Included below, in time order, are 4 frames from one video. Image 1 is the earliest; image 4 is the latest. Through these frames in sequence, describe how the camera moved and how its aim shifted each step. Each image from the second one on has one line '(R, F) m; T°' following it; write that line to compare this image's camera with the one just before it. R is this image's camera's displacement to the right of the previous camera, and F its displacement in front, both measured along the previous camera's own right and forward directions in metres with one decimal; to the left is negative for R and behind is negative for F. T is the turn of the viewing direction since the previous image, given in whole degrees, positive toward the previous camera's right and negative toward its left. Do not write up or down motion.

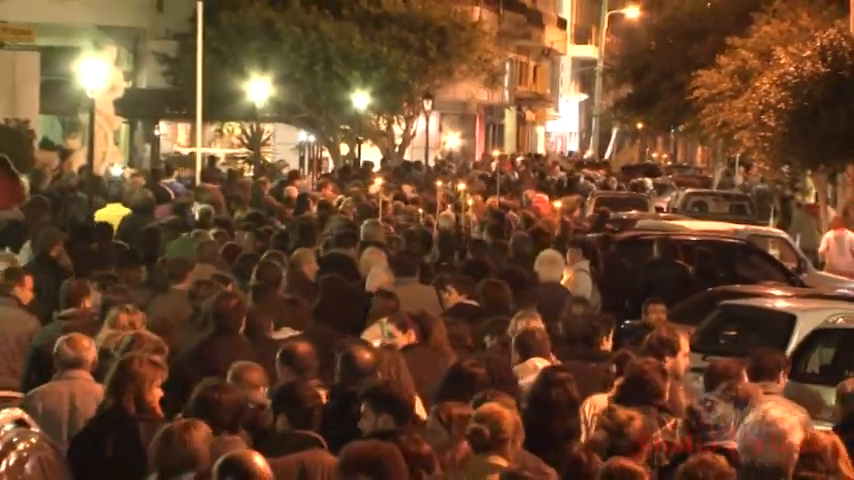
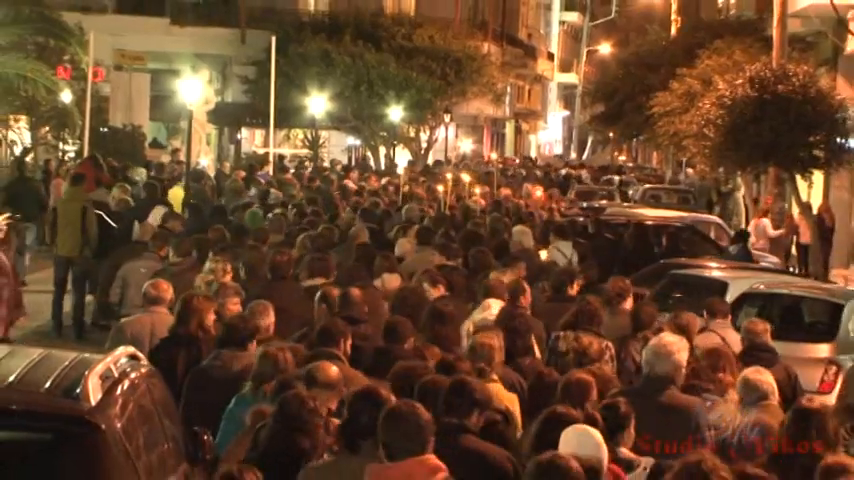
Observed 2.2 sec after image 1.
(+0.4, -2.8) m; -2°
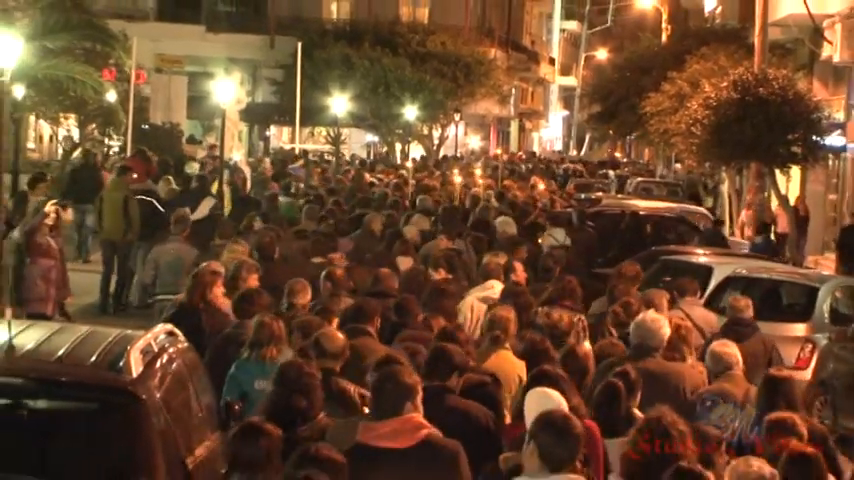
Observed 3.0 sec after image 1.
(+0.2, -1.2) m; -1°
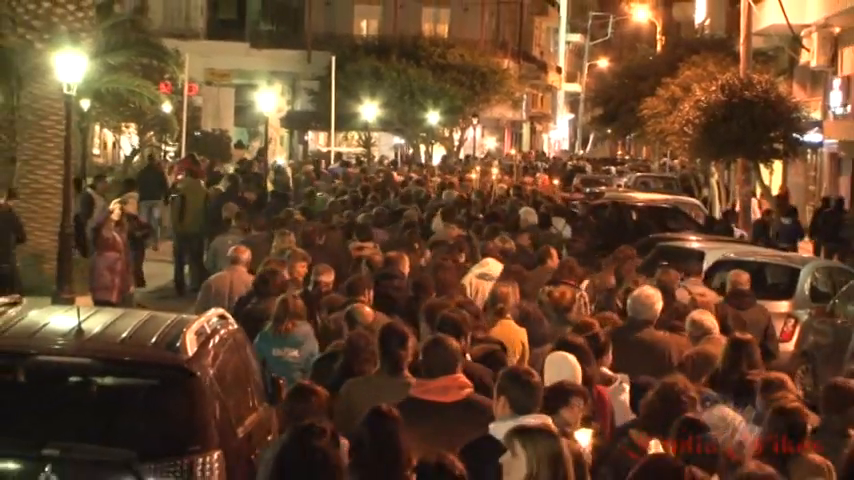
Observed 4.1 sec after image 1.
(+0.2, -1.6) m; -1°
